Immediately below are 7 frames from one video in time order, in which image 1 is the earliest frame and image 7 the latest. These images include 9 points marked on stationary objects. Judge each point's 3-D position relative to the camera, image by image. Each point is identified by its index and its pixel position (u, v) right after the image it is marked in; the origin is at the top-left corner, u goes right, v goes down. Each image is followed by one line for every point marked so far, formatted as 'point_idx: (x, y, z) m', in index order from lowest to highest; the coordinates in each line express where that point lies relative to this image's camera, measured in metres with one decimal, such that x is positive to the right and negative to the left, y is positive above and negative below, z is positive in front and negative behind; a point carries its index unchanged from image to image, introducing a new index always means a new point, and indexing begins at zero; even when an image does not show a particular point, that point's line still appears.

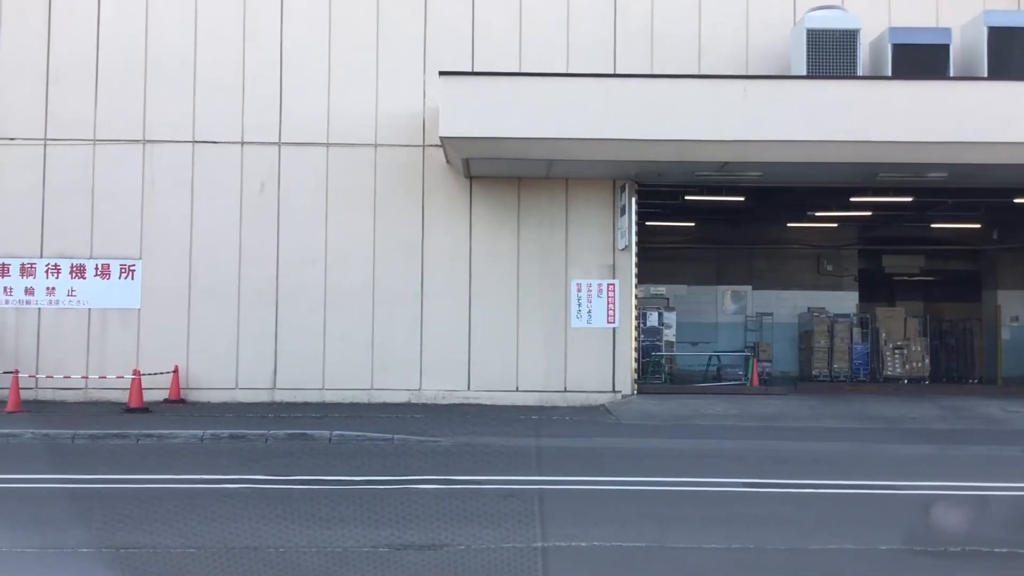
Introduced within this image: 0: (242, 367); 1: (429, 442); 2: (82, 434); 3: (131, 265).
0: (-4.3, -1.3, +16.5) m
1: (-1.0, -1.8, +12.1) m
2: (-5.0, -1.7, +11.9) m
3: (-6.1, +0.4, +16.5) m
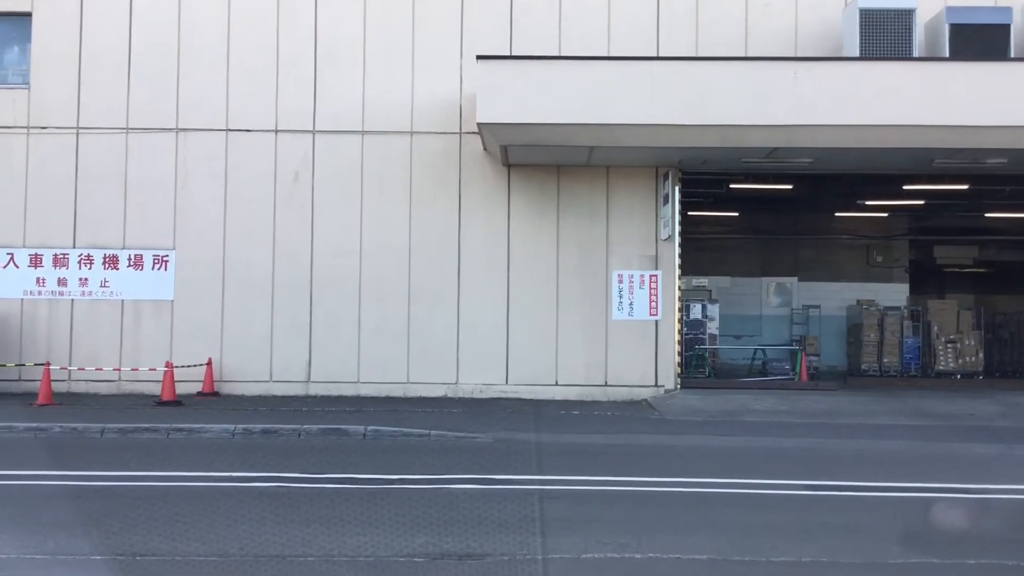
0: (-3.7, -1.1, +16.1) m
1: (-0.5, -1.7, +11.7) m
2: (-4.6, -1.6, +11.6) m
3: (-5.5, +0.5, +16.2) m
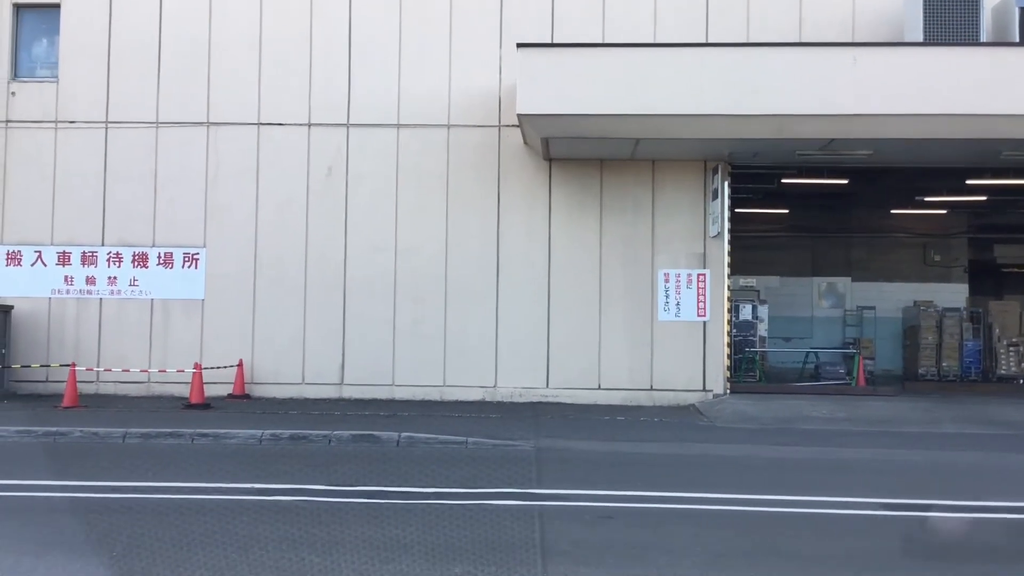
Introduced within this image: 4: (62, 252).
0: (-3.1, -1.1, +15.6) m
1: (-0.1, -1.7, +11.0) m
2: (-4.1, -1.6, +11.1) m
3: (-4.9, +0.5, +15.7) m
4: (-7.0, +0.6, +15.8) m
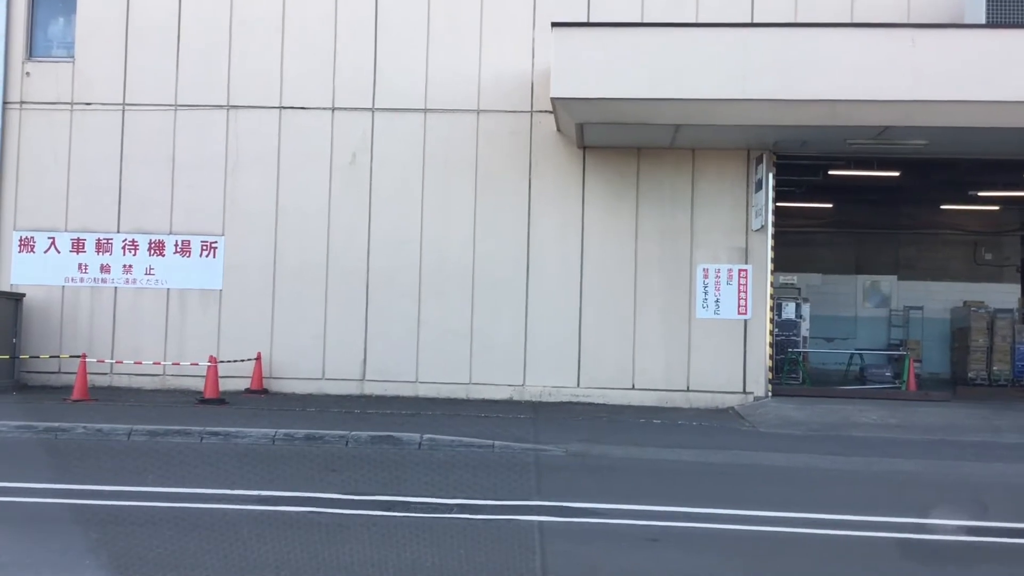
0: (-2.7, -1.0, +14.9) m
1: (+0.2, -1.6, +10.3) m
2: (-3.8, -1.5, +10.5) m
3: (-4.4, +0.7, +15.1) m
4: (-6.5, +0.7, +15.2) m
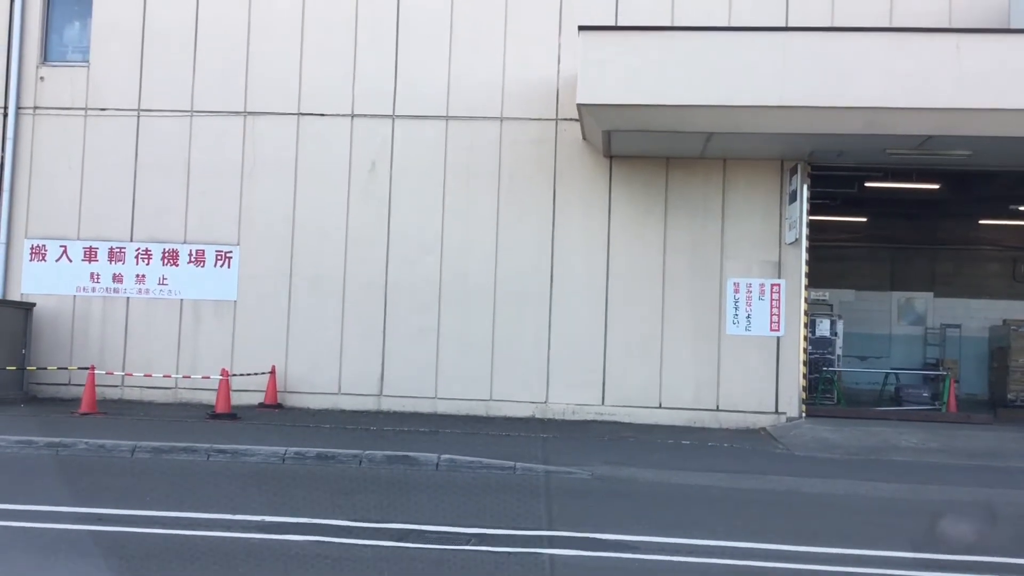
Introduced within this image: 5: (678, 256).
0: (-2.4, -1.2, +14.5) m
1: (+0.5, -1.8, +9.7) m
2: (-3.6, -1.6, +10.0) m
3: (-4.1, +0.5, +14.7) m
4: (-6.2, +0.6, +14.9) m
5: (+2.3, +0.4, +14.1) m
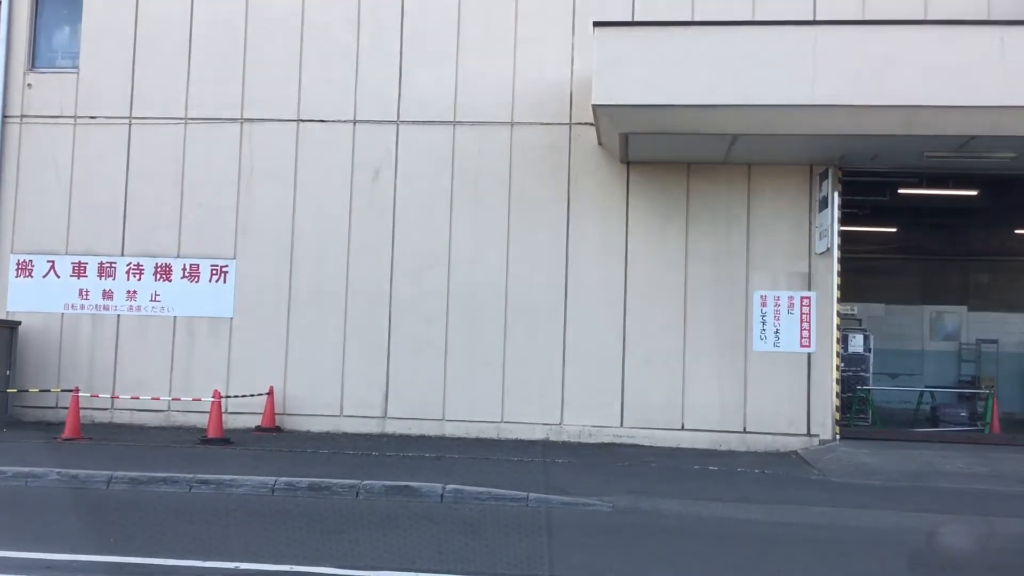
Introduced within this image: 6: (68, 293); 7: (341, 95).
0: (-2.2, -1.4, +13.6) m
1: (+0.6, -1.9, +8.8) m
2: (-3.5, -1.7, +9.2) m
3: (-3.9, +0.3, +13.9) m
4: (-6.0, +0.4, +14.1) m
5: (+2.5, +0.3, +13.3) m
6: (-6.1, -0.1, +14.1) m
7: (-2.3, +2.6, +13.9) m
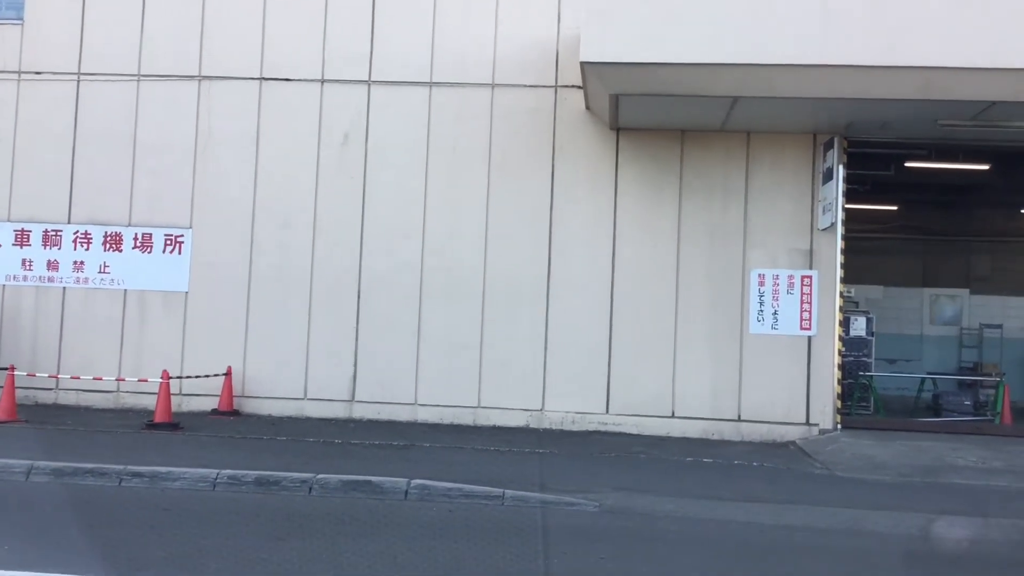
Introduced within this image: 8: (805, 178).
0: (-2.5, -1.0, +12.6) m
1: (+0.4, -1.7, +7.9) m
2: (-3.7, -1.4, +8.2) m
3: (-4.2, +0.7, +12.9) m
4: (-6.3, +0.7, +13.0) m
5: (+2.2, +0.5, +12.3) m
6: (-6.4, +0.3, +13.0) m
7: (-2.6, +3.0, +12.8) m
8: (+3.5, +1.3, +12.3) m
